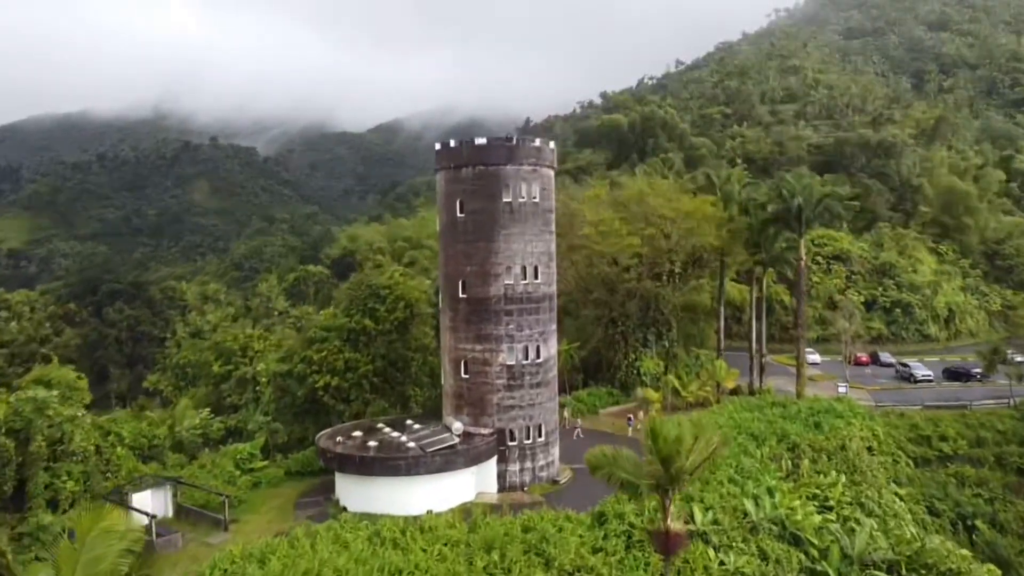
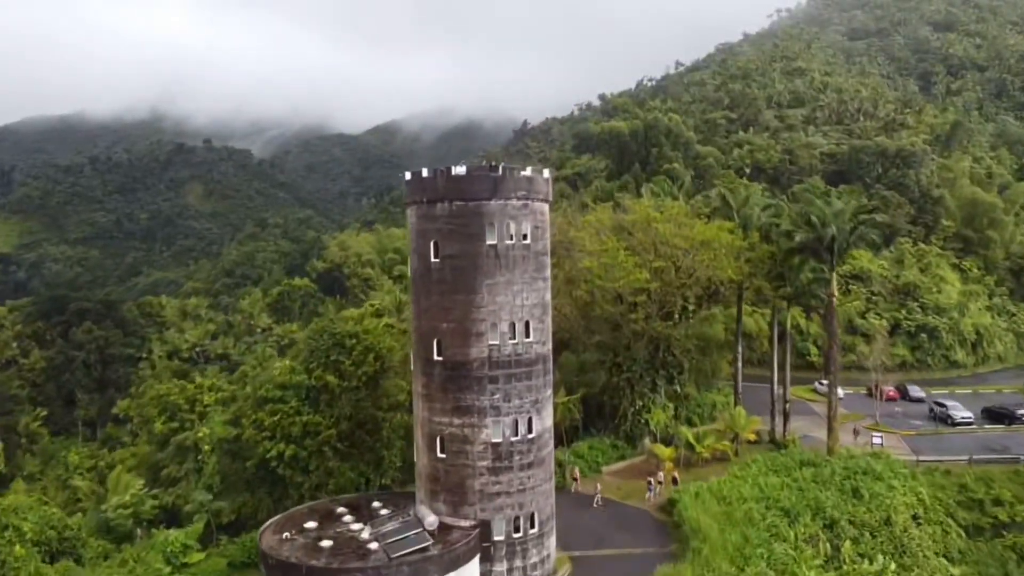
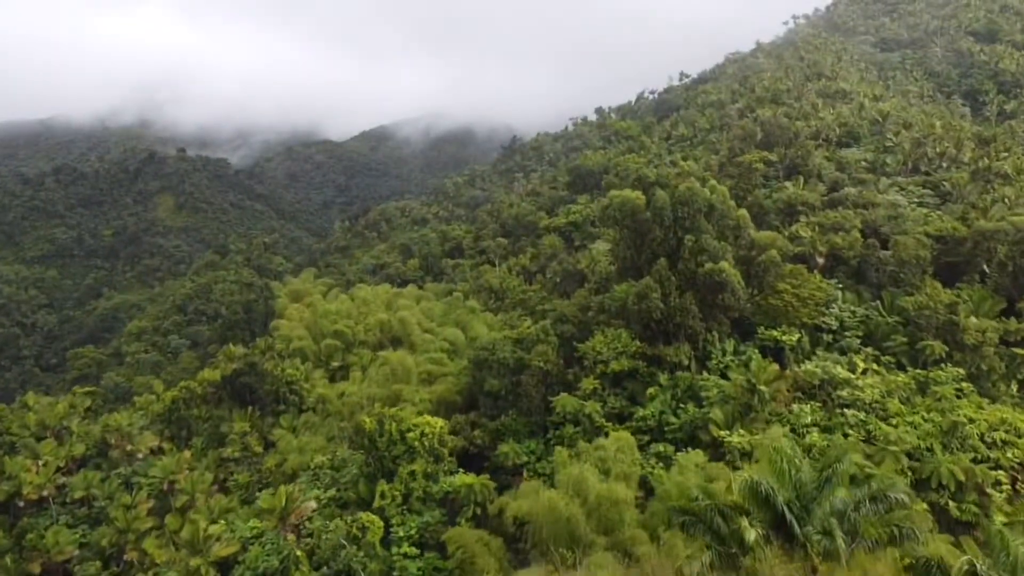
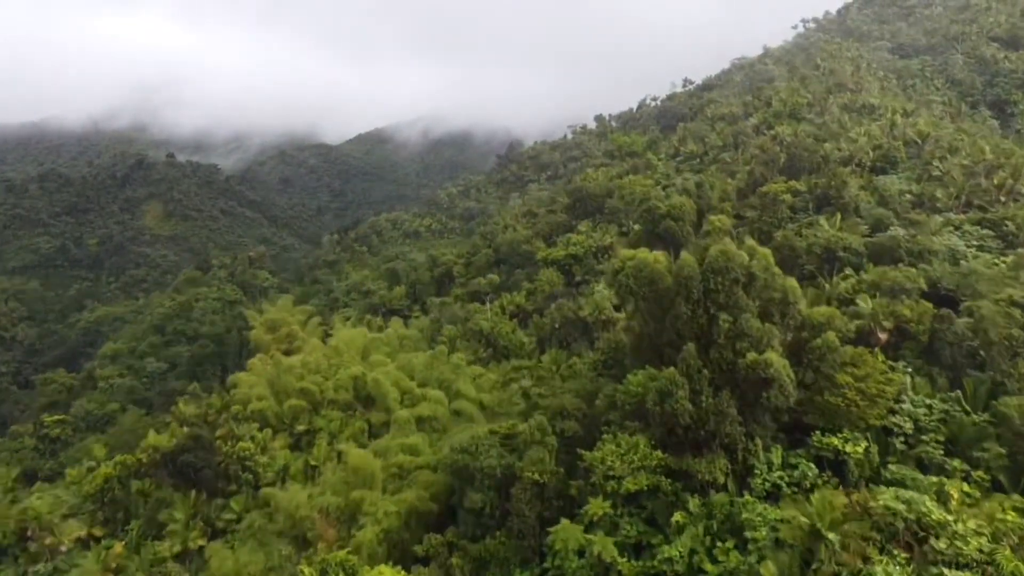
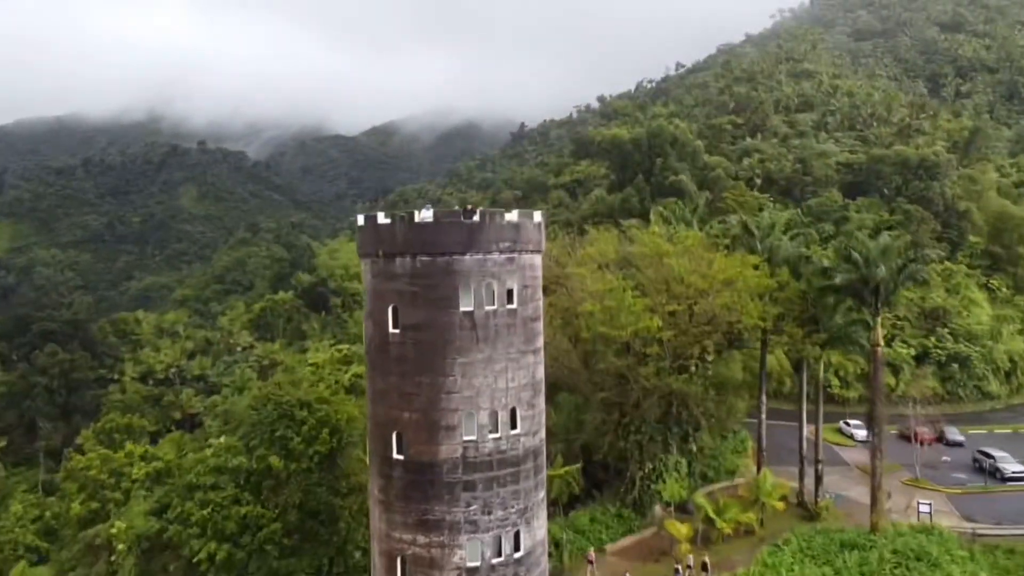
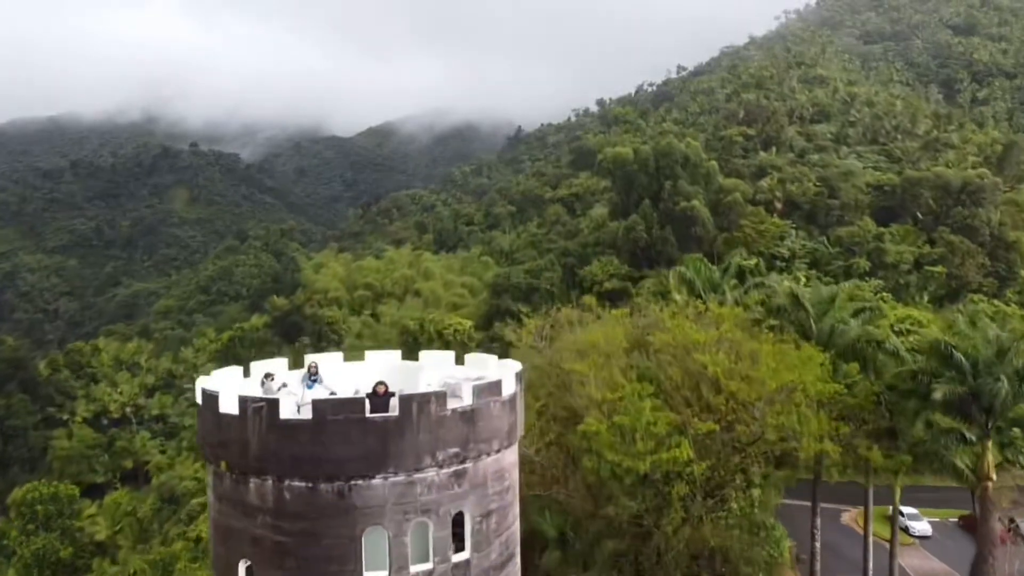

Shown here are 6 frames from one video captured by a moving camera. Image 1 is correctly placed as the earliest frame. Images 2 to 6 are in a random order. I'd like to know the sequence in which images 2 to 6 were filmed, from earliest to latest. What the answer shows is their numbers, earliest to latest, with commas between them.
2, 5, 6, 3, 4
